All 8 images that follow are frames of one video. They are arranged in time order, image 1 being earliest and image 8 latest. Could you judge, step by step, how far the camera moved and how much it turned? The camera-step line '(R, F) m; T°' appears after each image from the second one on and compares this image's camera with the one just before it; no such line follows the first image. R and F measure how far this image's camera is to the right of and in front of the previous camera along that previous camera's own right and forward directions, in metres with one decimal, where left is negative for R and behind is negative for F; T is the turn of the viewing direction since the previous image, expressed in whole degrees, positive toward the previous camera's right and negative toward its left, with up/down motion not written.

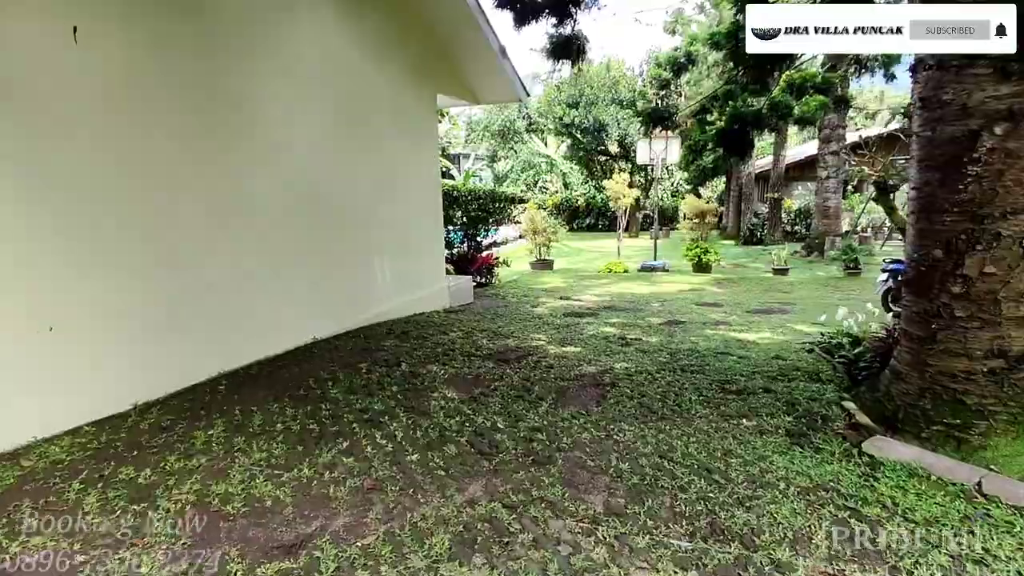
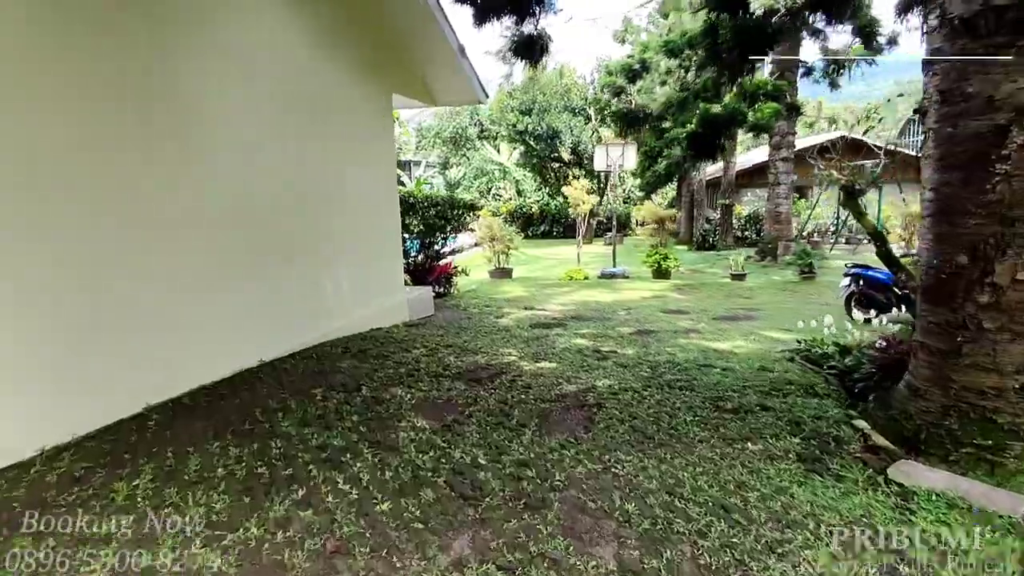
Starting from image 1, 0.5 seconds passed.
(-0.1, +0.3) m; +5°
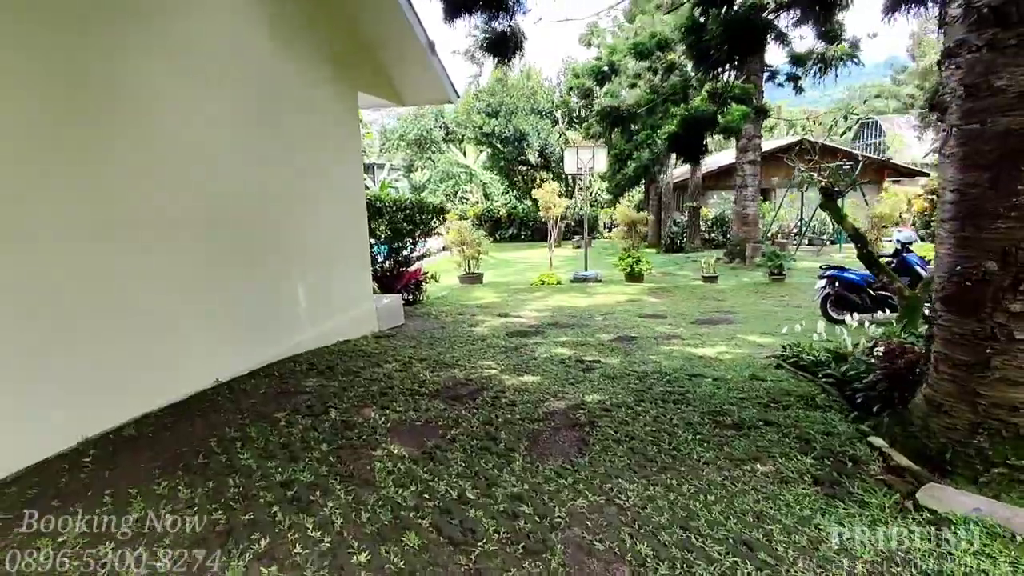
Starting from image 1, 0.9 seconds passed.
(-0.1, +0.2) m; +3°
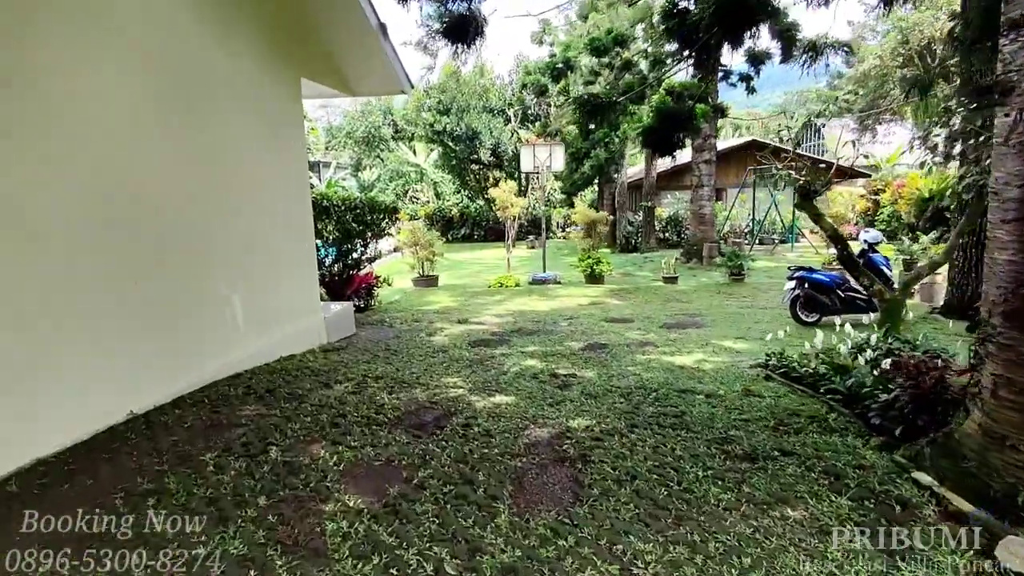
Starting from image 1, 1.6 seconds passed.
(-0.1, +0.4) m; +5°
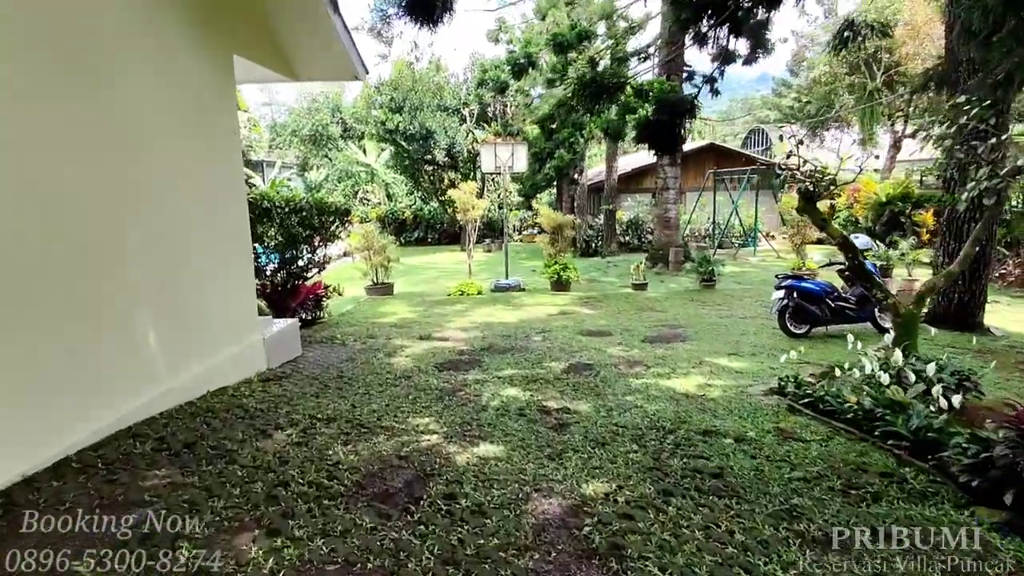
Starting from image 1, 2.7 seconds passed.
(-0.2, +0.6) m; +5°
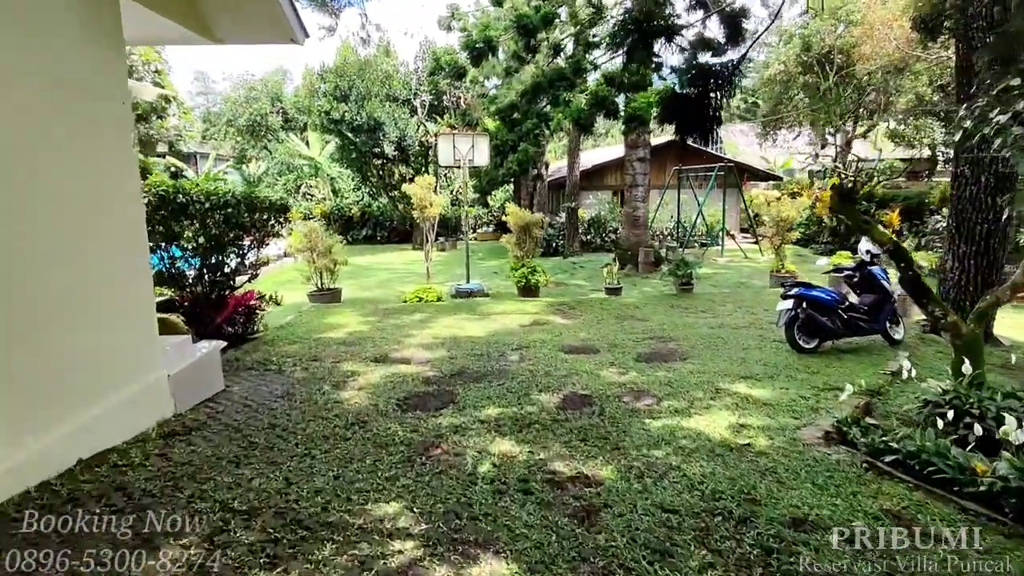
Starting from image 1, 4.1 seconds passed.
(-0.2, +0.8) m; +5°
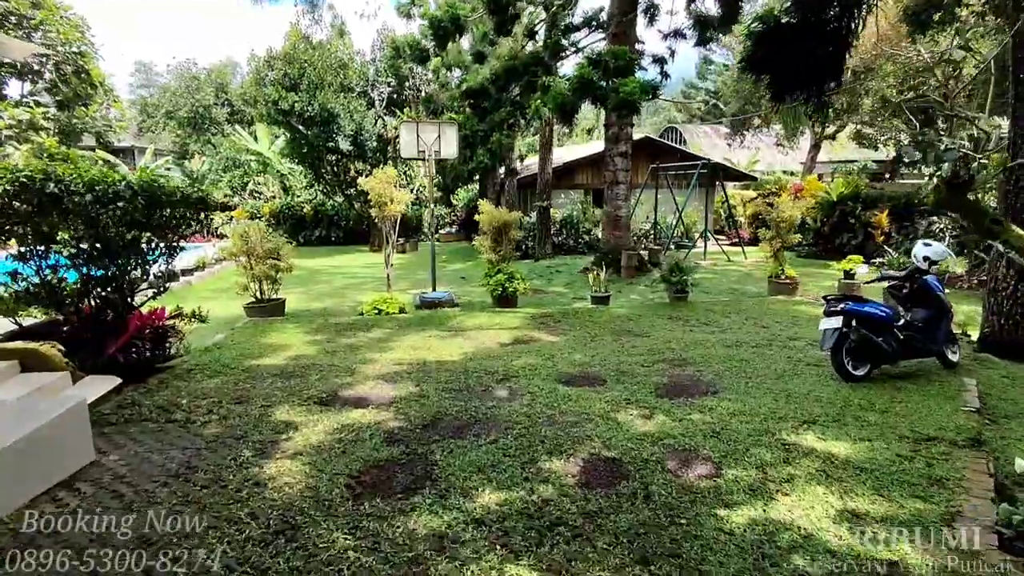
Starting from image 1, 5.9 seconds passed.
(-0.2, +1.0) m; +4°
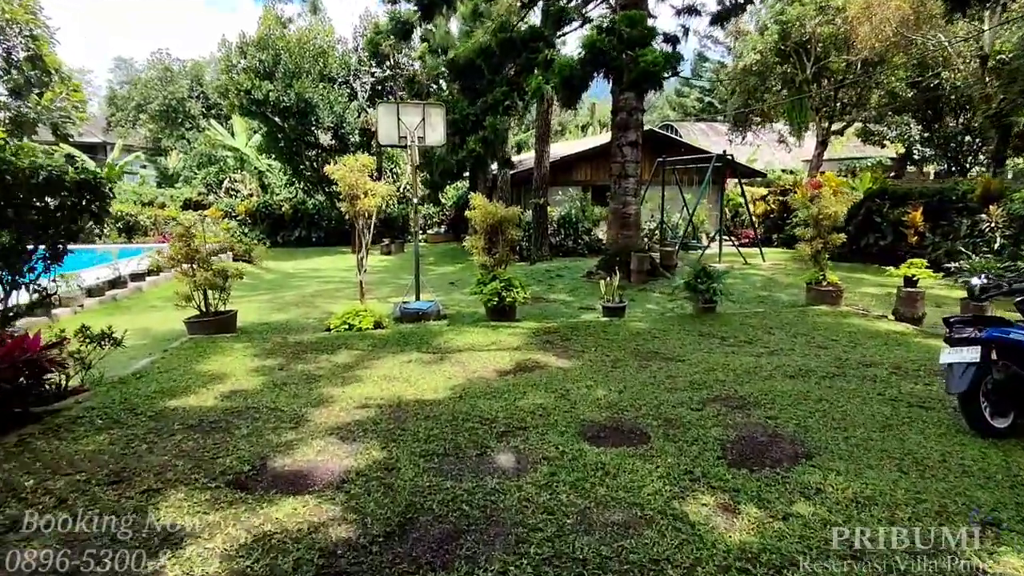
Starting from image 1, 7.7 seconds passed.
(-0.1, +1.2) m; +1°
